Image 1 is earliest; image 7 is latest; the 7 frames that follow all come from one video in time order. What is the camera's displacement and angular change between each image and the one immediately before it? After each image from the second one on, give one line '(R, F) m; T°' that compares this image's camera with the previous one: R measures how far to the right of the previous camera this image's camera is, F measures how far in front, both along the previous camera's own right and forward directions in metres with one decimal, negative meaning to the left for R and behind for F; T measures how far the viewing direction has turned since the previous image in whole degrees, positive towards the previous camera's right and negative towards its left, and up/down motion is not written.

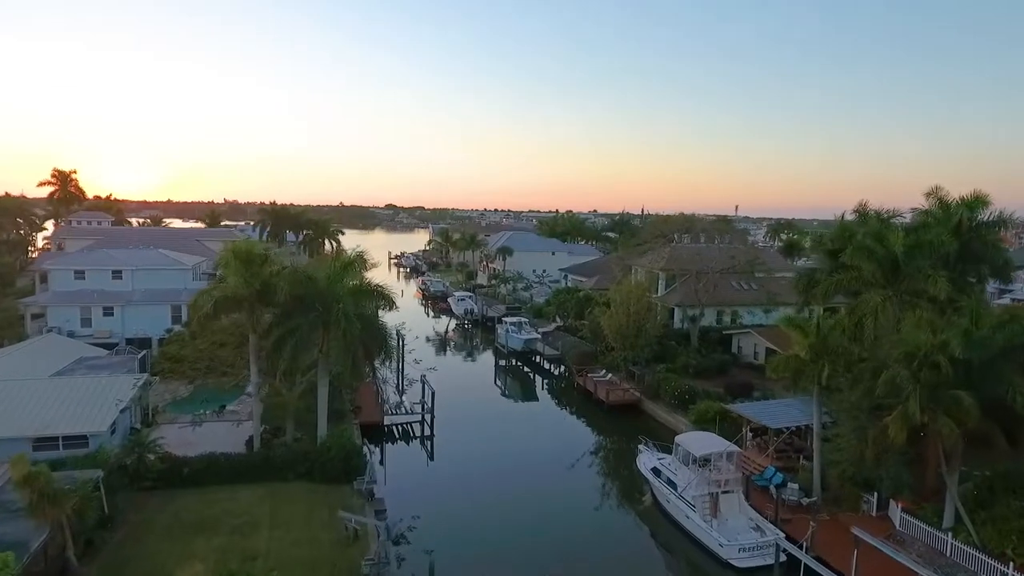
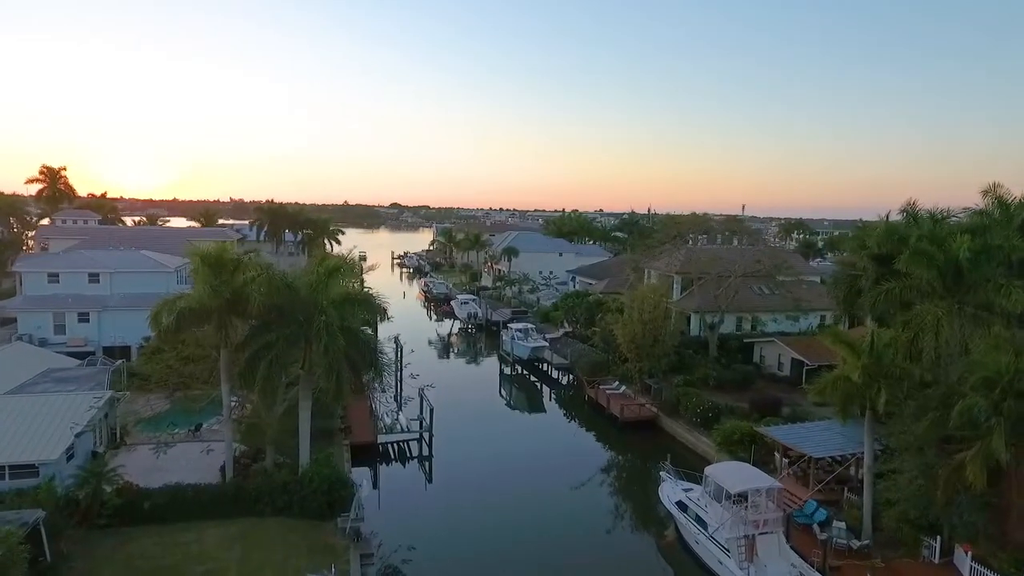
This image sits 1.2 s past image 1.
(-0.1, +2.7) m; 0°
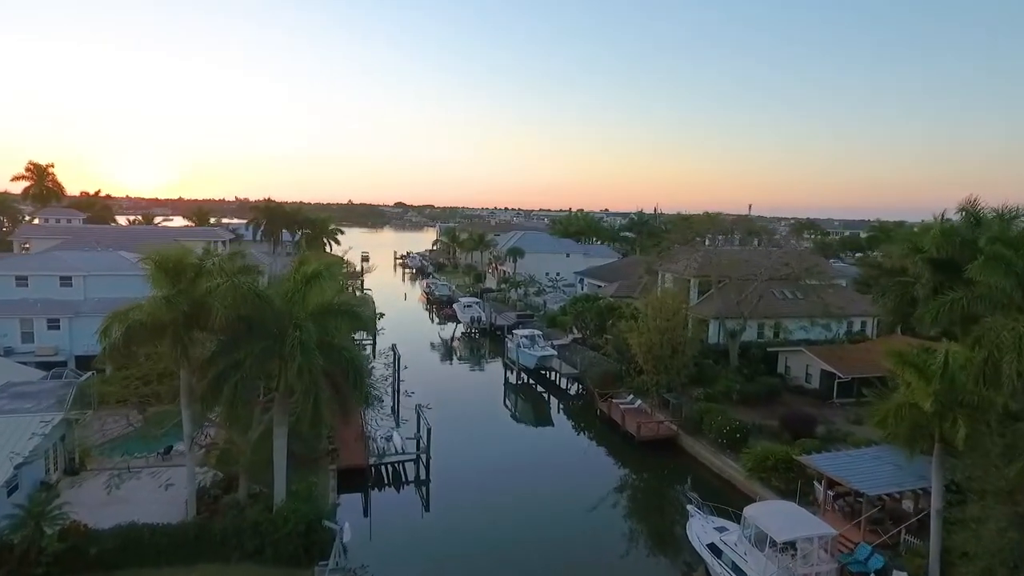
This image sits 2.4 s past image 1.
(-0.1, +2.7) m; 0°
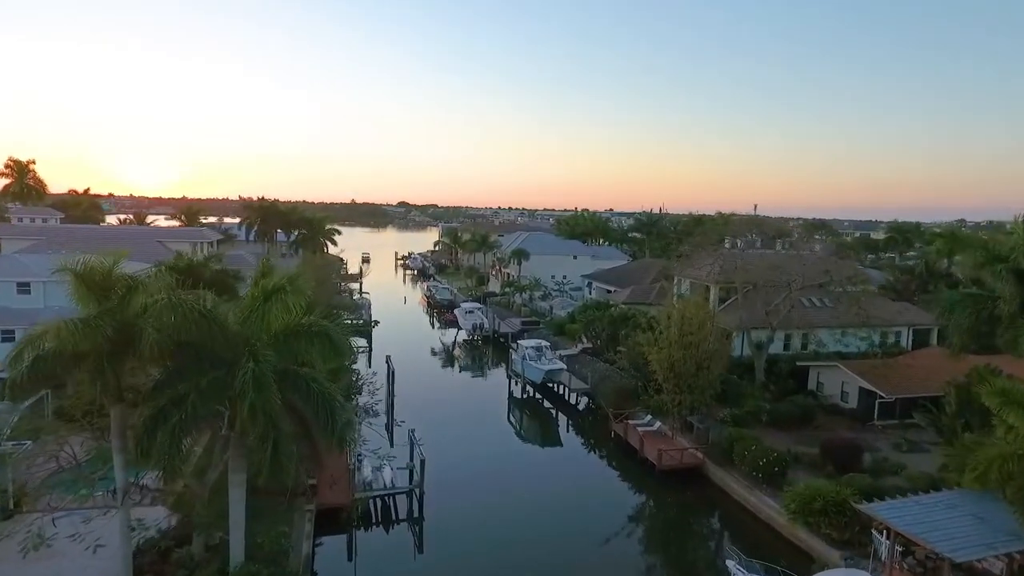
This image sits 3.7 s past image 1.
(-0.1, +3.1) m; 0°
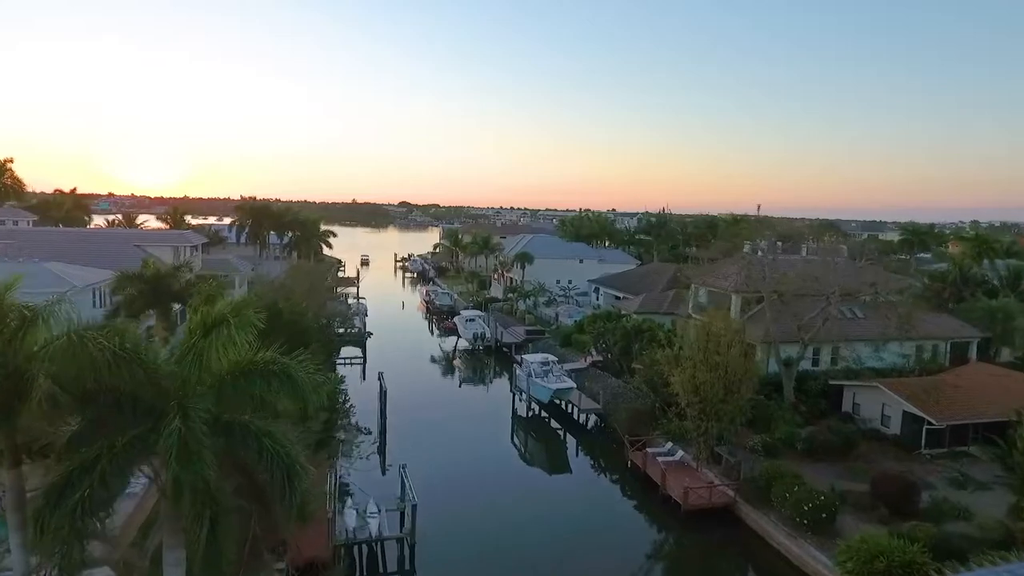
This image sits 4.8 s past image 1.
(-0.1, +3.0) m; 0°
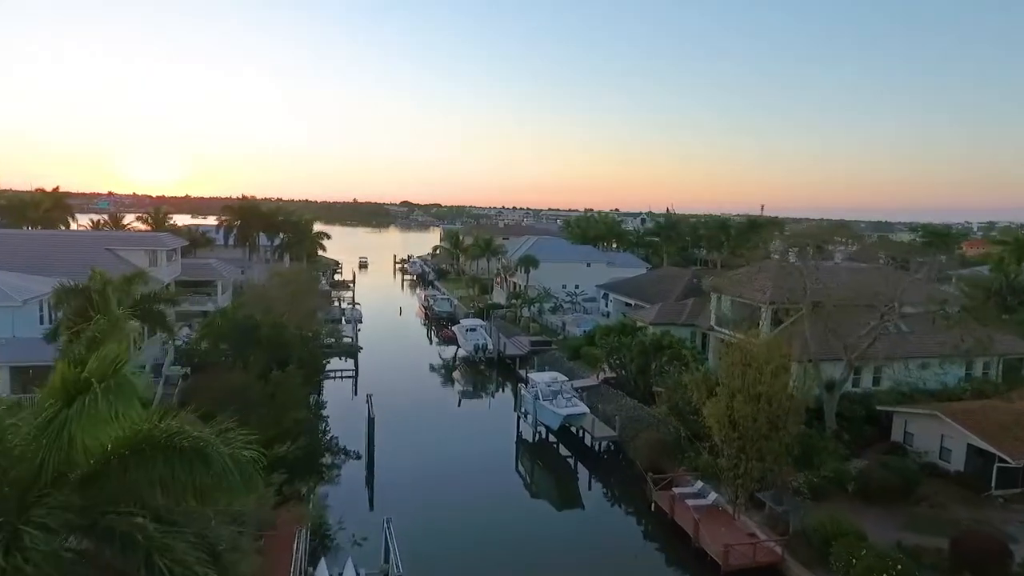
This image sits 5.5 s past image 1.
(-0.1, +3.5) m; 0°
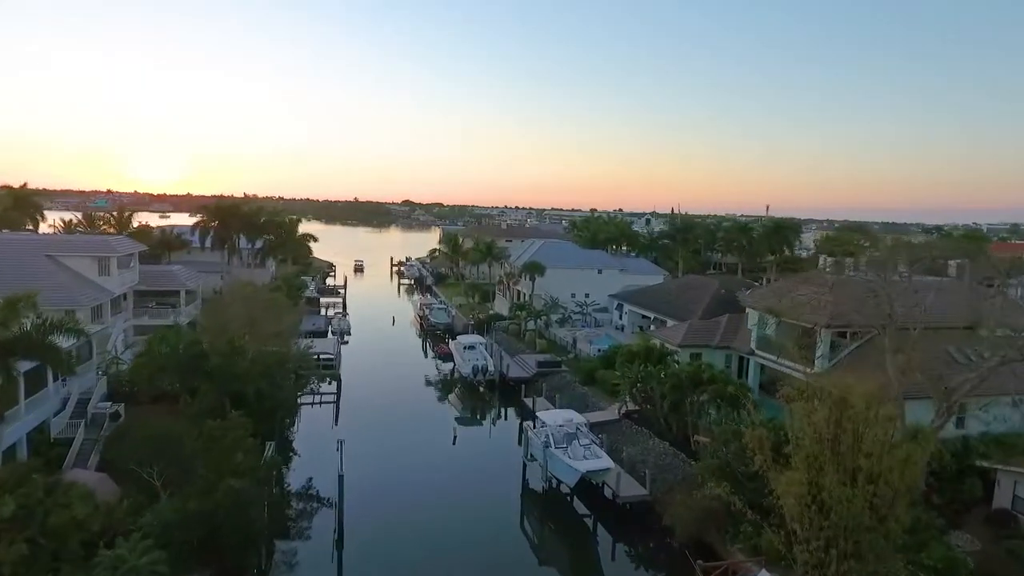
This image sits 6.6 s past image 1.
(-0.1, +5.4) m; 0°
